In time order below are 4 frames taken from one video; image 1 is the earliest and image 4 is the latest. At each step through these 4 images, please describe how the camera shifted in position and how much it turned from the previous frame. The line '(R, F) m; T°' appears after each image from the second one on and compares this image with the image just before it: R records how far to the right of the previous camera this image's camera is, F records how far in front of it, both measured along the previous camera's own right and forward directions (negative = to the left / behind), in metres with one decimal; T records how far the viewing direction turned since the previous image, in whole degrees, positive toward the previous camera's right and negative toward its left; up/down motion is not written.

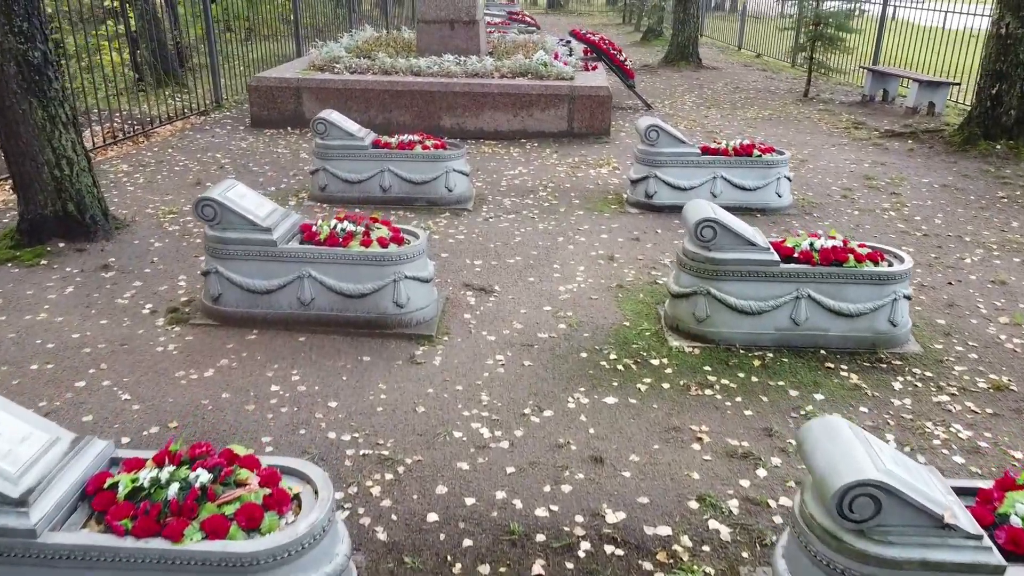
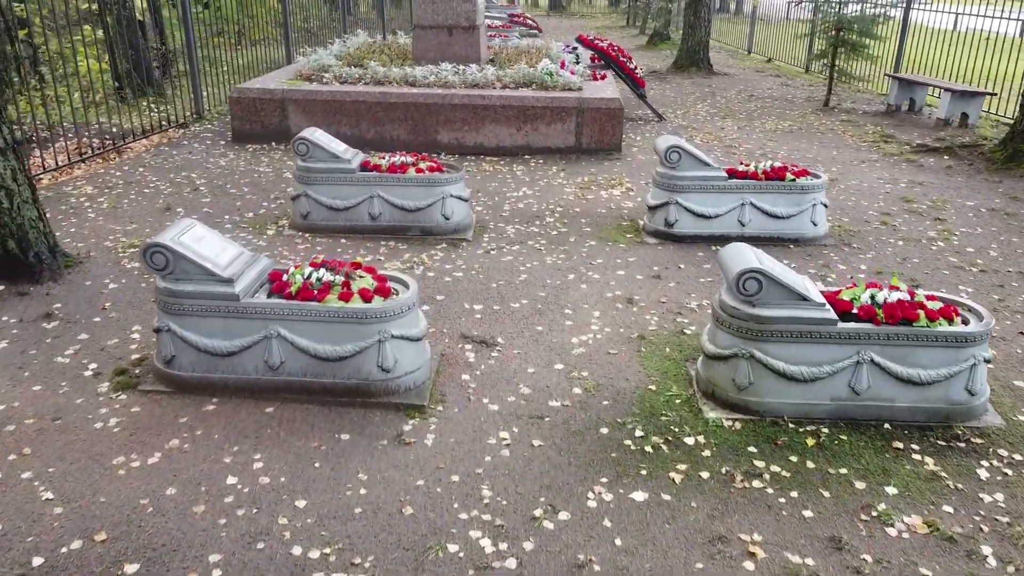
(0.0, +0.7) m; 0°
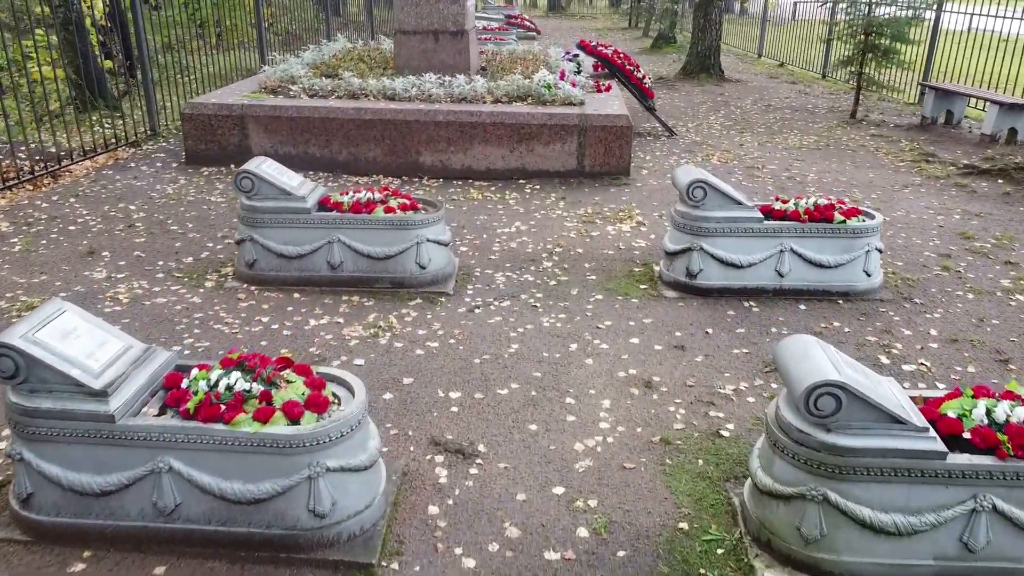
(0.0, +1.0) m; 0°
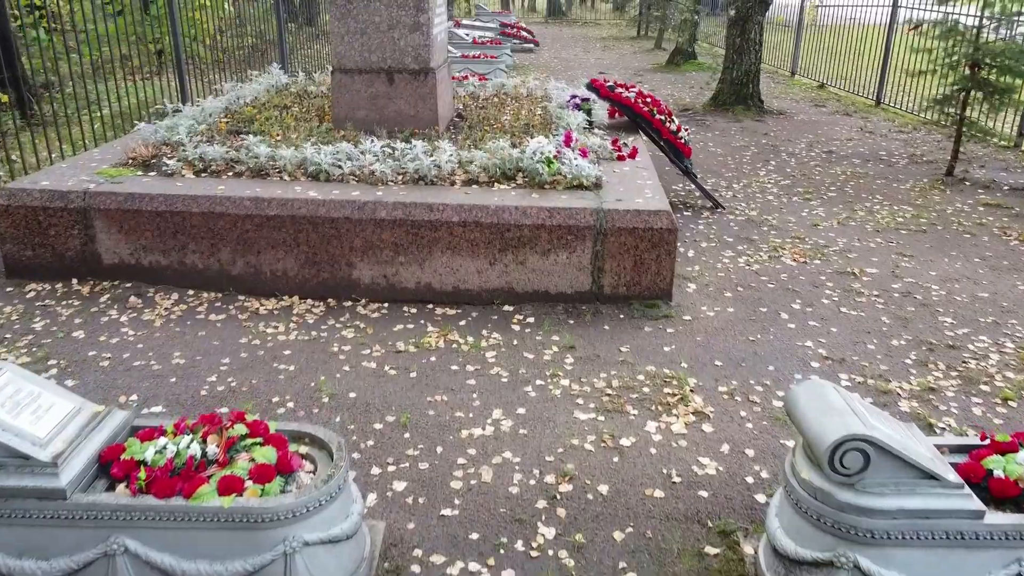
(+0.1, +2.4) m; 0°
